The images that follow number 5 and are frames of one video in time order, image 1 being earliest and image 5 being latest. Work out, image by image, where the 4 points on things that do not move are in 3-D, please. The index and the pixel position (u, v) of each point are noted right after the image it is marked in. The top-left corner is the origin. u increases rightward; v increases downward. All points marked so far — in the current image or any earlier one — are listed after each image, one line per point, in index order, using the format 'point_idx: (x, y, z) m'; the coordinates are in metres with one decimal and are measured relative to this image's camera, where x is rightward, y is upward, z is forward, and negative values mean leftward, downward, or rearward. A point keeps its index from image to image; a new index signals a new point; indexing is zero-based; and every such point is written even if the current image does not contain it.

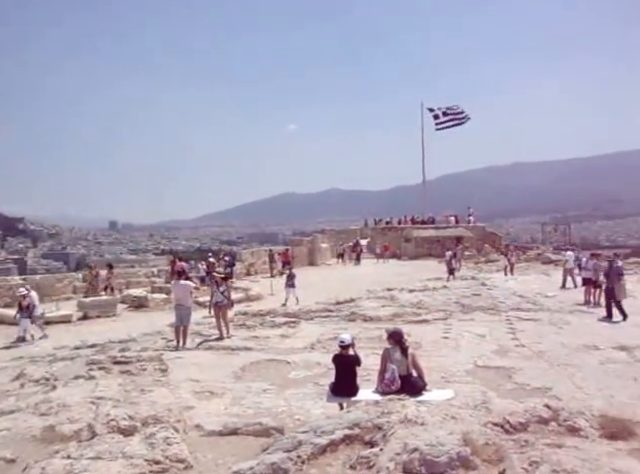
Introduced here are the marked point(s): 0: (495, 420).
0: (+2.3, -2.4, +7.4) m
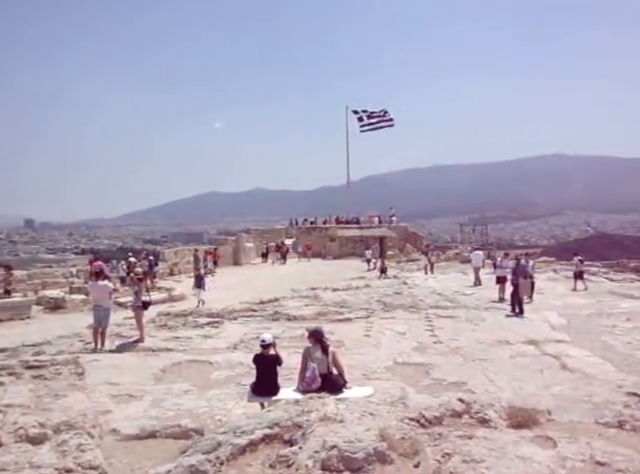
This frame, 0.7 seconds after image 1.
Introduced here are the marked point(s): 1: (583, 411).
0: (+1.3, -2.4, +7.7) m
1: (+3.7, -2.4, +7.8) m
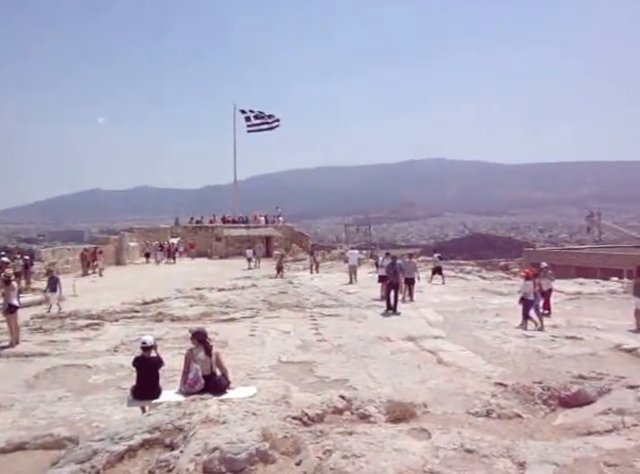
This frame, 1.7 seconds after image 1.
0: (-0.4, -2.5, +7.9) m
1: (+2.0, -2.5, +8.5) m
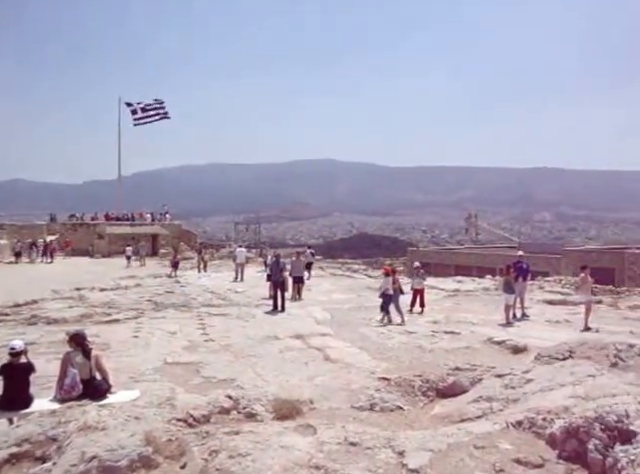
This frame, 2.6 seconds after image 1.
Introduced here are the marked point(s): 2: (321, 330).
0: (-1.9, -2.4, +7.7) m
1: (+0.3, -2.5, +8.7) m
2: (0.0, -2.0, +12.4) m
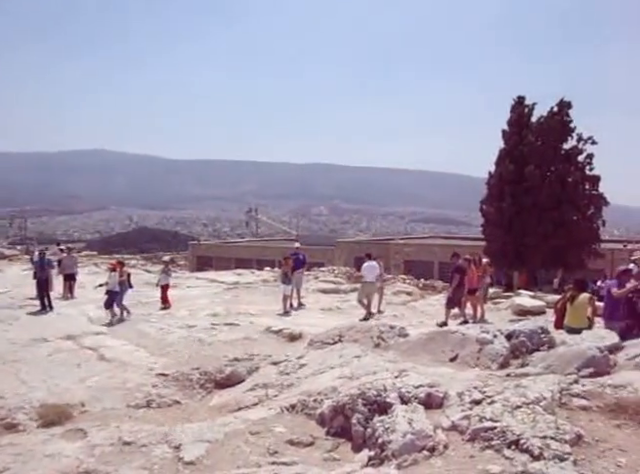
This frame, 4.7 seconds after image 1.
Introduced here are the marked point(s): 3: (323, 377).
0: (-4.9, -2.4, +6.9) m
1: (-3.0, -2.4, +8.5) m
2: (-4.4, -1.9, +11.9) m
3: (+0.1, -2.1, +8.7) m
